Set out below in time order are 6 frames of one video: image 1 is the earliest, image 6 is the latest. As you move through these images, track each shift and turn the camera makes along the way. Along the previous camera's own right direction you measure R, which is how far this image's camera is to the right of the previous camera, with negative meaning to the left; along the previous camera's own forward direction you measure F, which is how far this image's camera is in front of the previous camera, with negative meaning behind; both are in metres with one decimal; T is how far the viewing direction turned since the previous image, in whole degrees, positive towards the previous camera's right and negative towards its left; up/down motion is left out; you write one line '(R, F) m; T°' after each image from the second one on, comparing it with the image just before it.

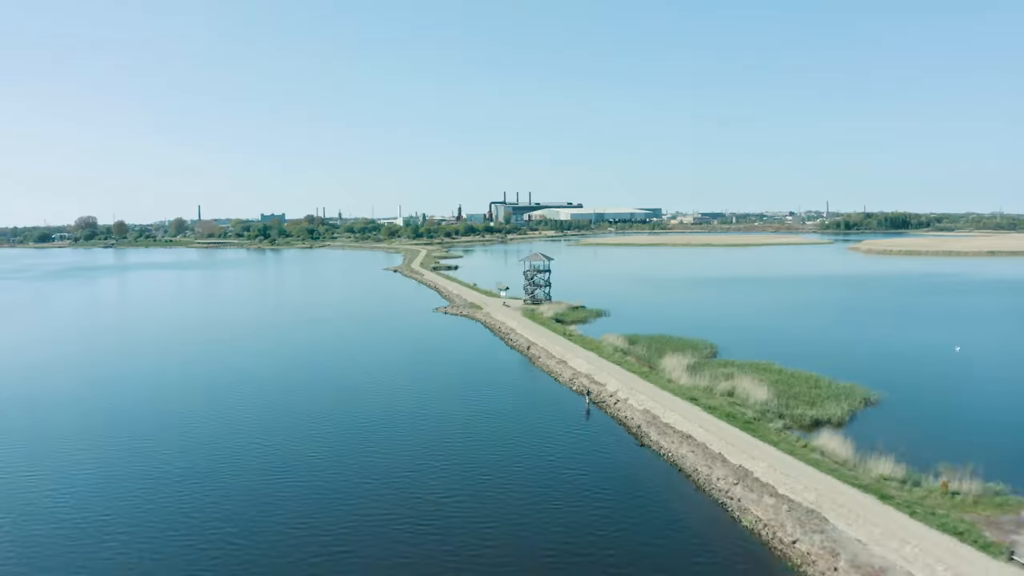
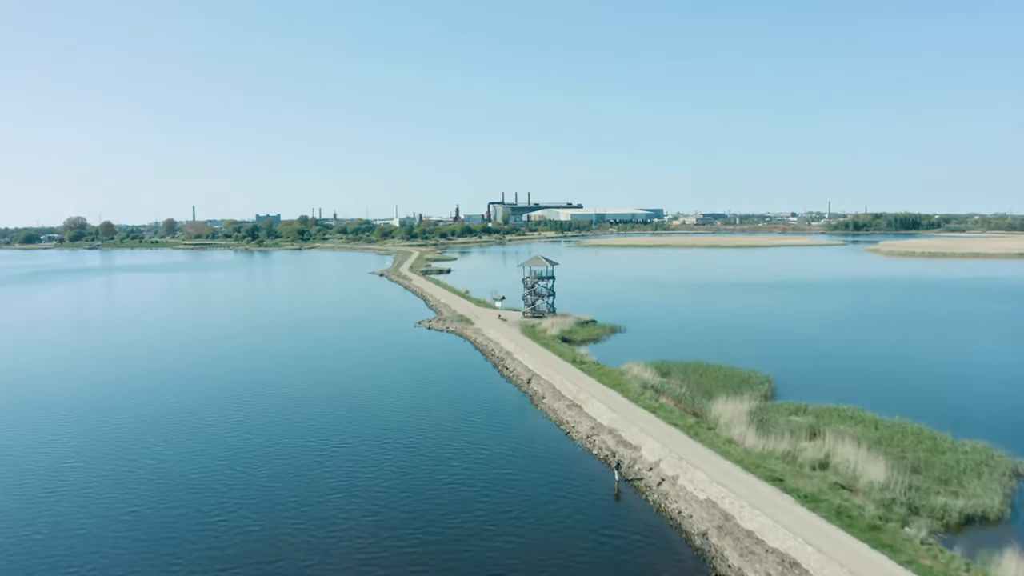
(+0.1, +7.5) m; 0°
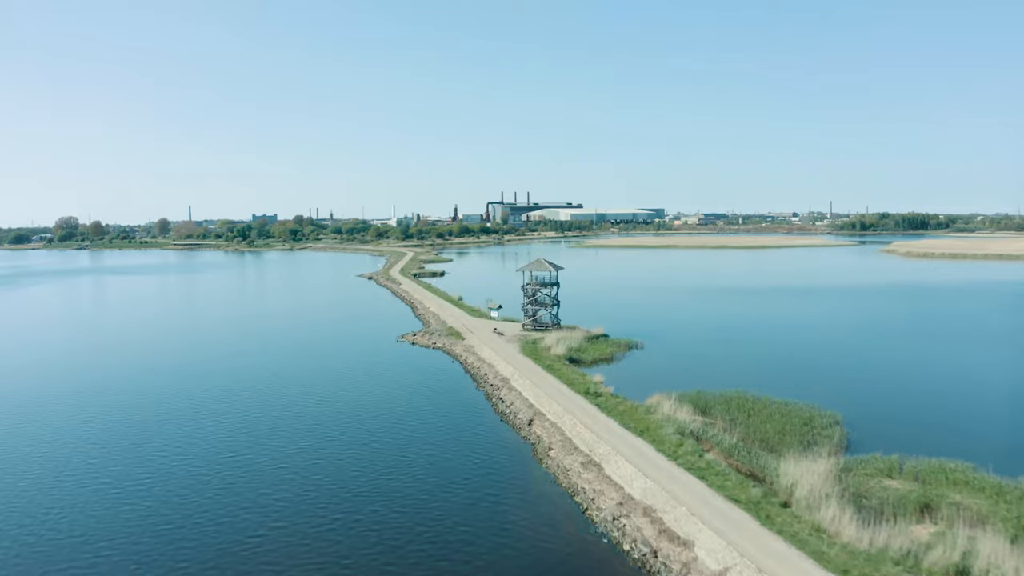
(+0.1, +5.3) m; 0°
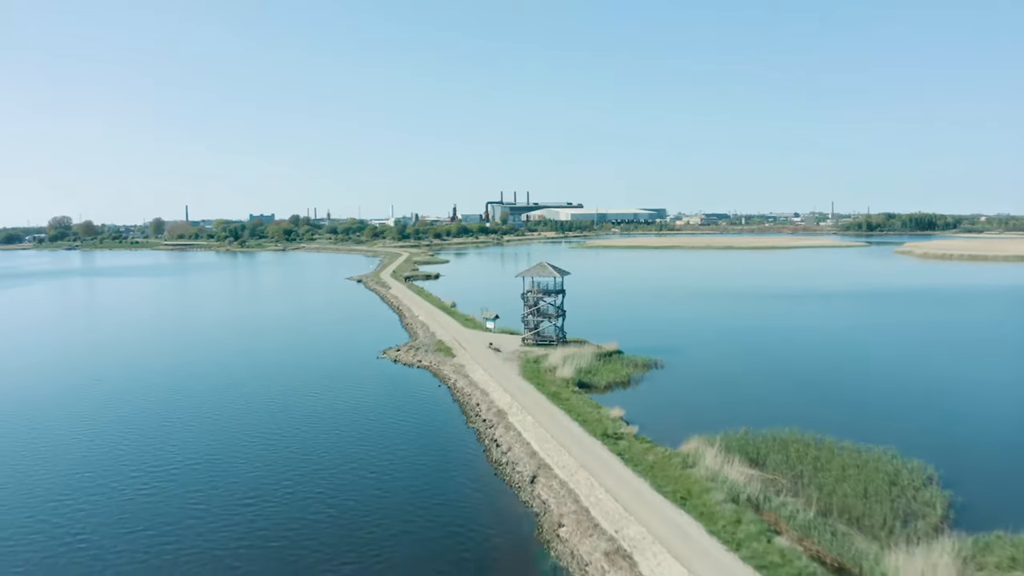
(+0.1, +4.5) m; 0°
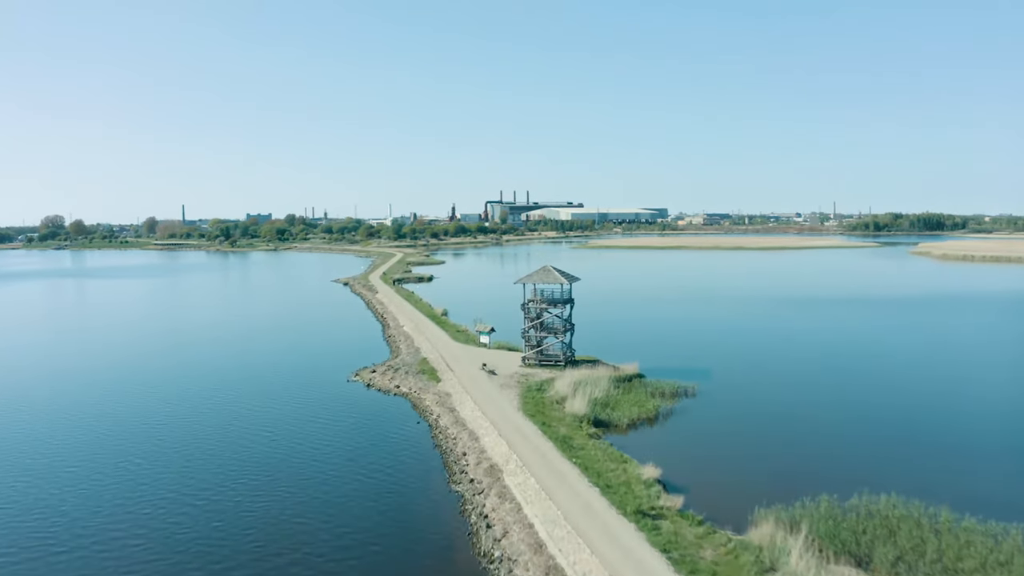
(0.0, +4.9) m; 0°
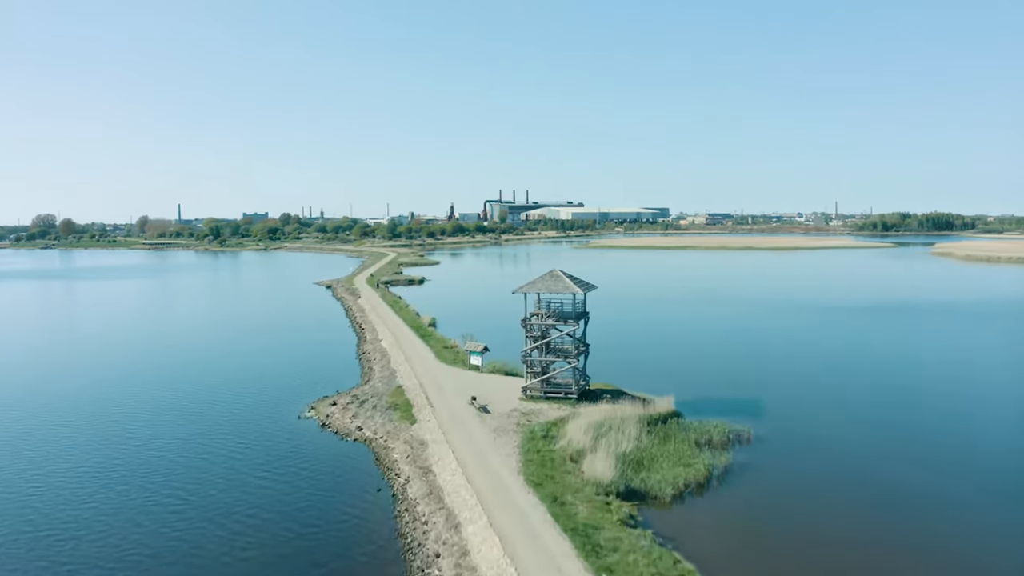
(0.0, +5.3) m; 0°
